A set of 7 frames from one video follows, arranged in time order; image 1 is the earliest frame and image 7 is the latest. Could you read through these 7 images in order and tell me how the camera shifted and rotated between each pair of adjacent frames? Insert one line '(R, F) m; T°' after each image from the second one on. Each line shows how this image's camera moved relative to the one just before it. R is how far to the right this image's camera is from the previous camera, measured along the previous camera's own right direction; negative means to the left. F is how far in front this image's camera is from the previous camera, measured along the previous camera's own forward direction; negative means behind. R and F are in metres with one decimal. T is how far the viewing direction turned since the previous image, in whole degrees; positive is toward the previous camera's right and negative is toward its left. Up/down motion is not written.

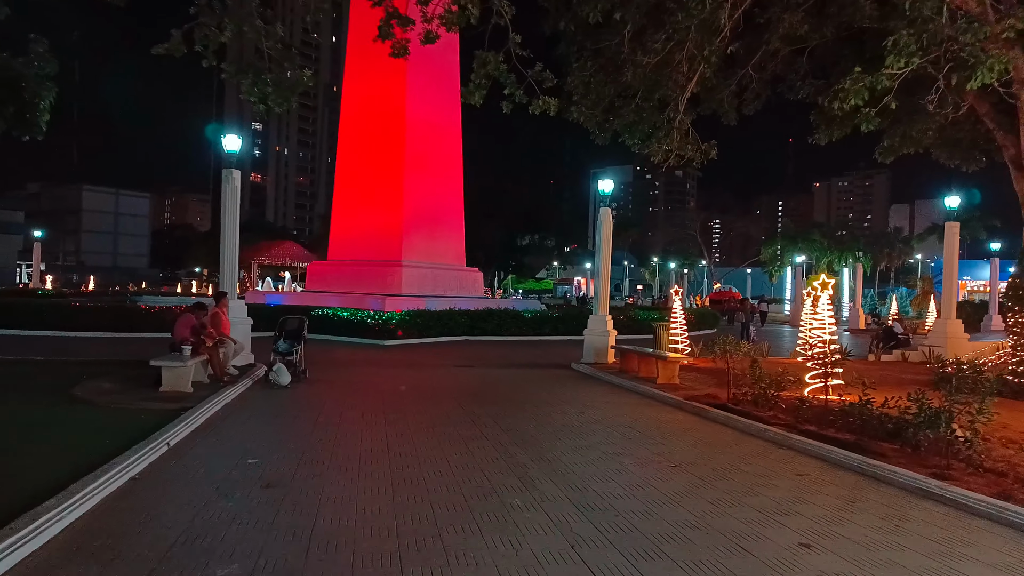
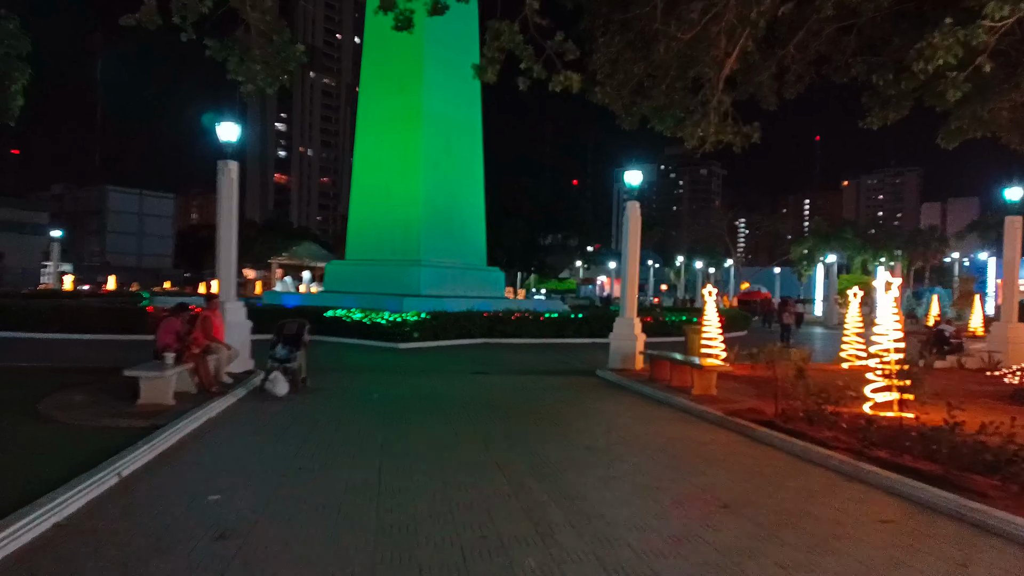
(+0.1, +1.3) m; -2°
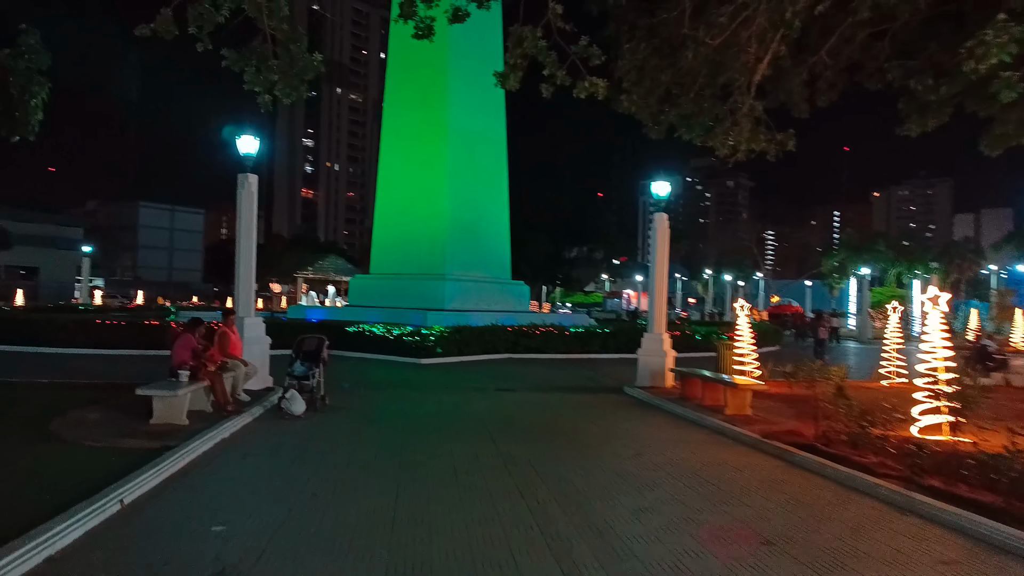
(0.0, +0.4) m; -2°
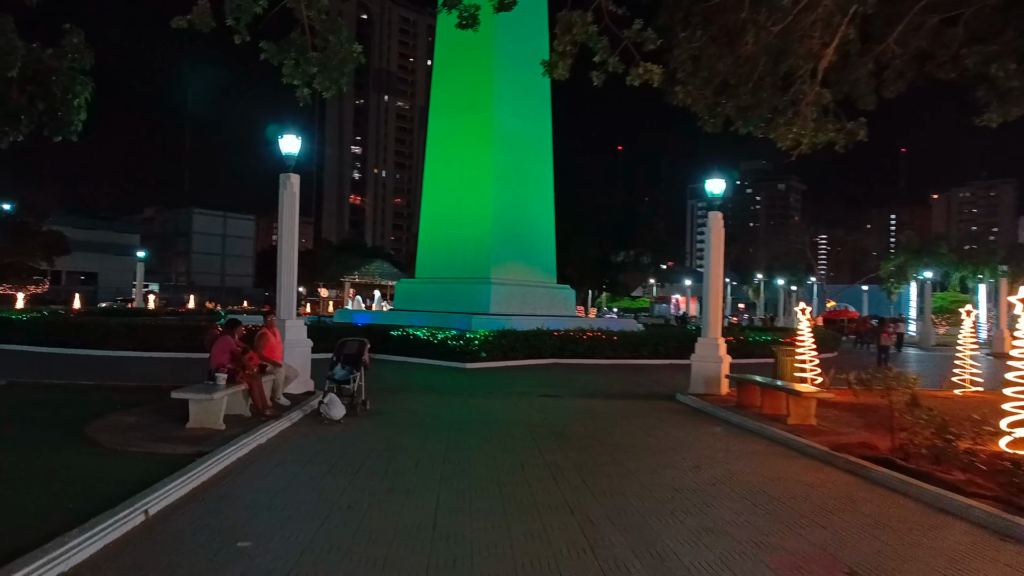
(0.0, +0.5) m; -4°
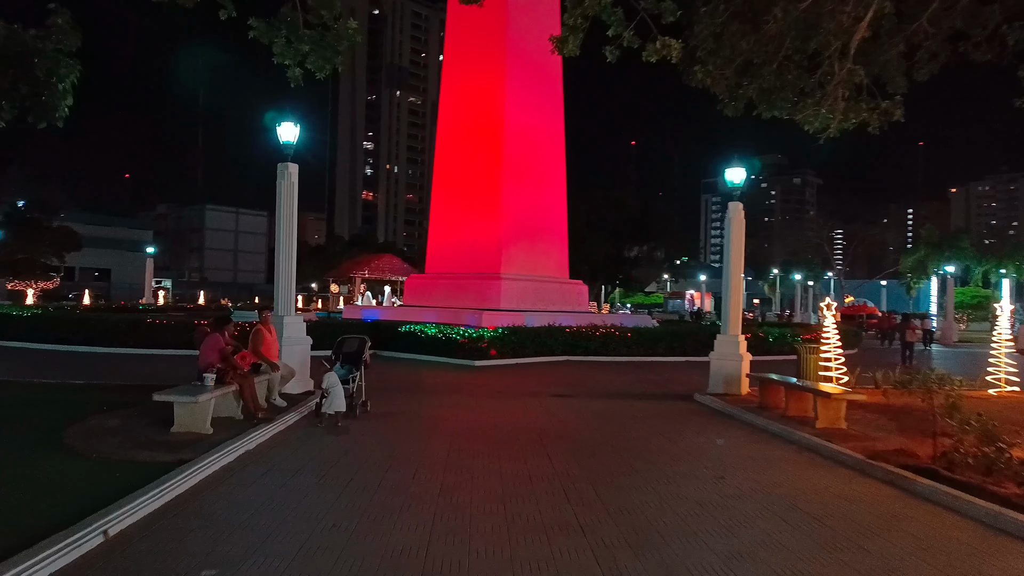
(+0.1, +0.7) m; -1°
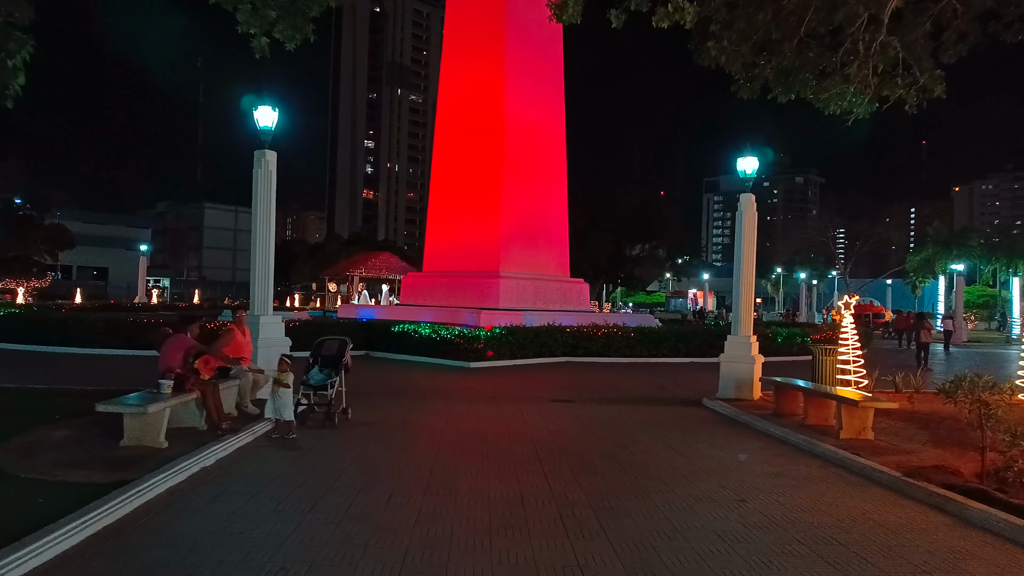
(+0.1, +1.0) m; 0°
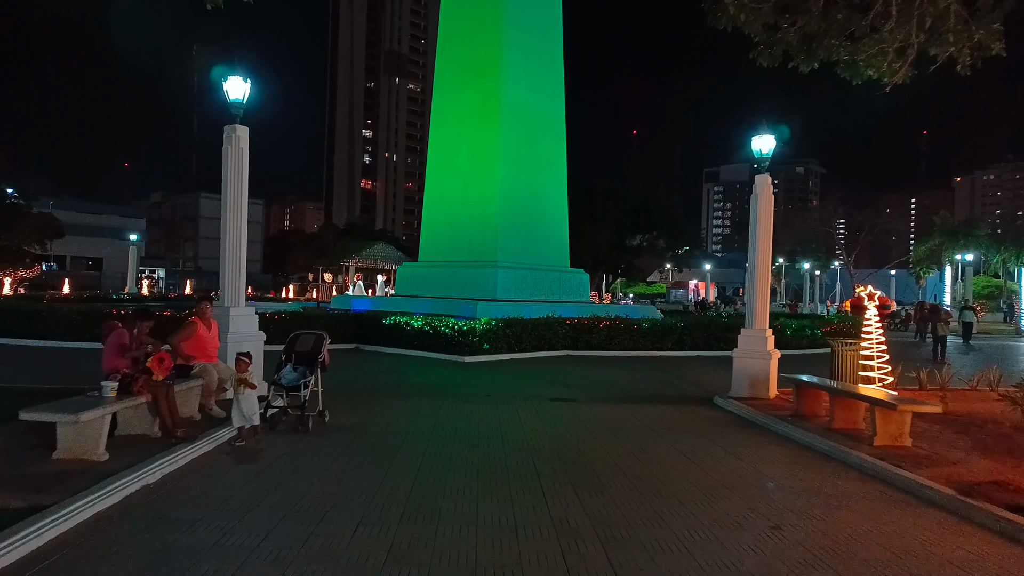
(+0.1, +1.1) m; 0°
